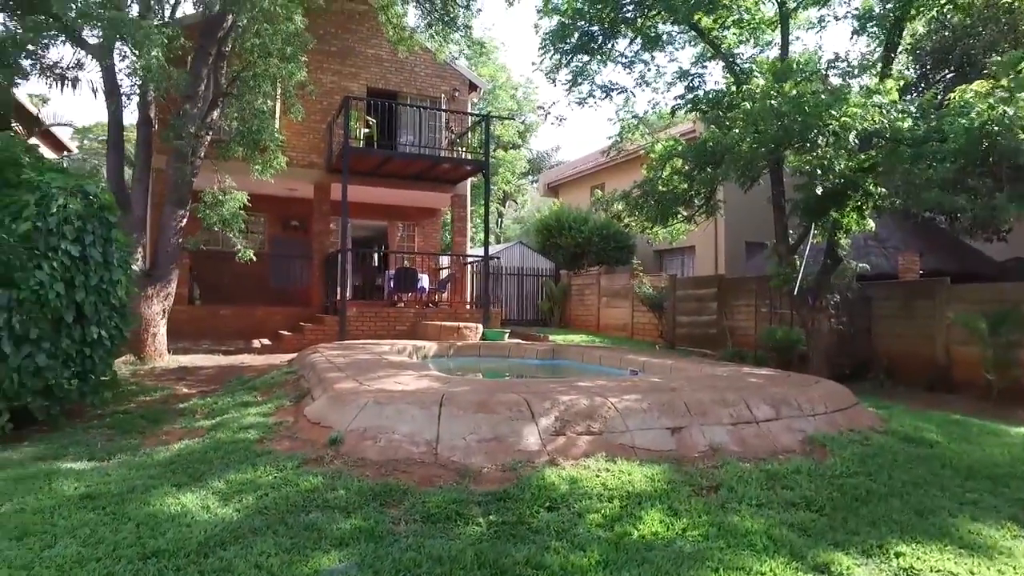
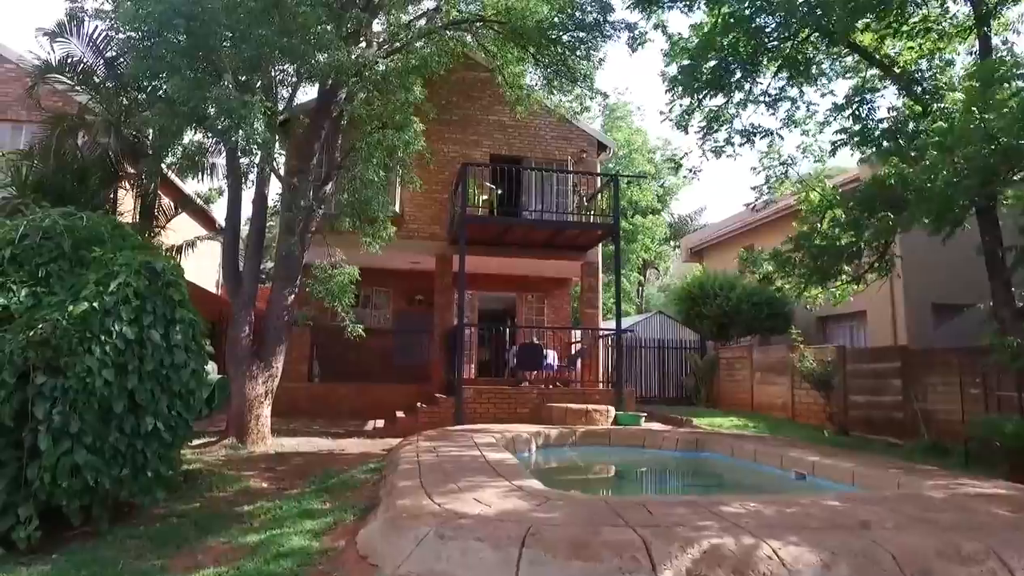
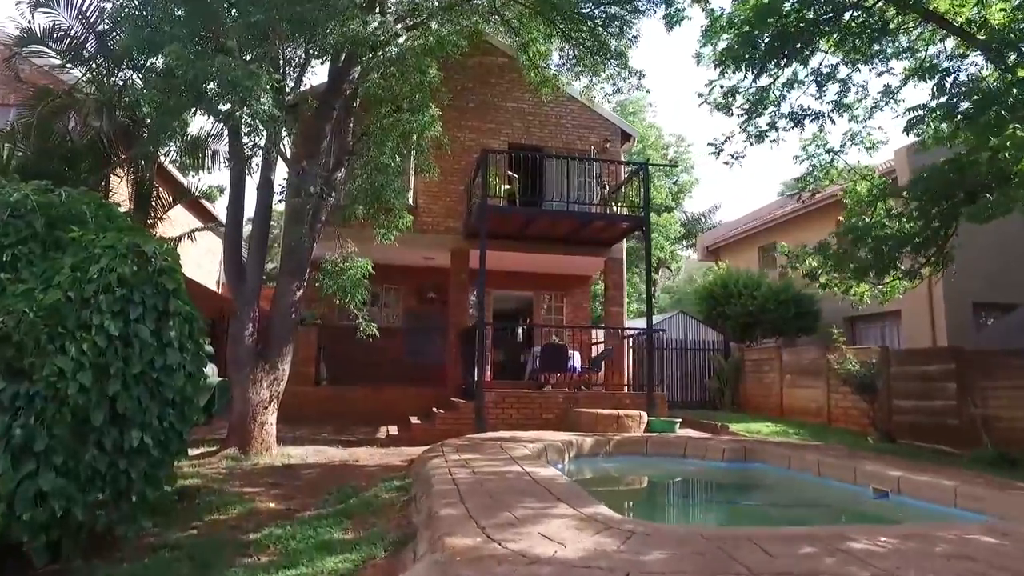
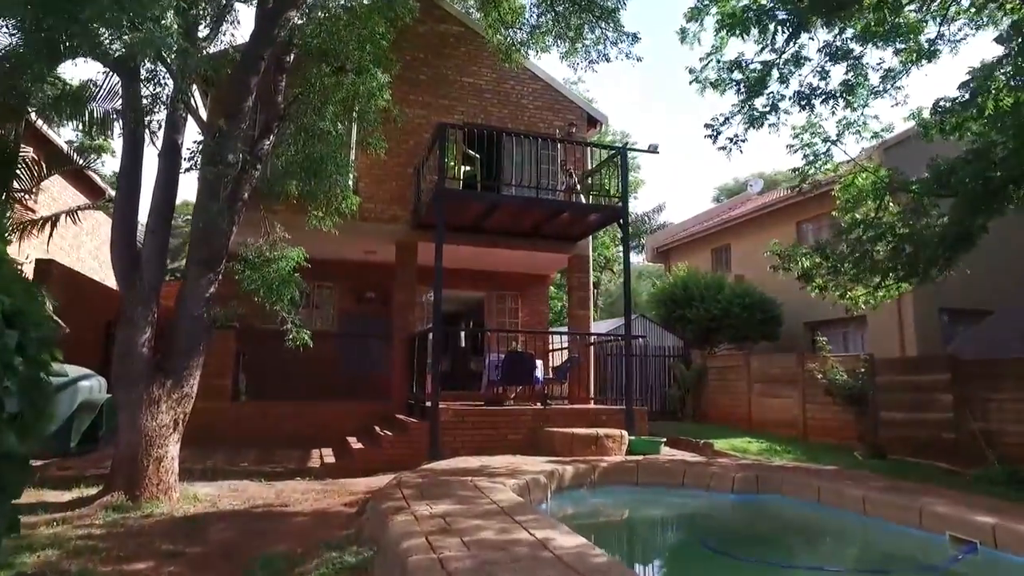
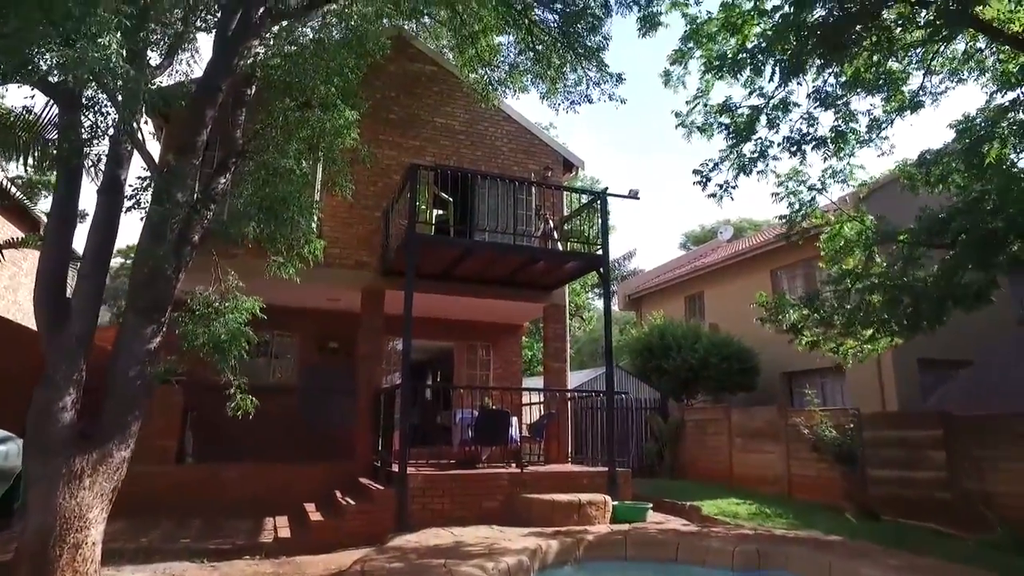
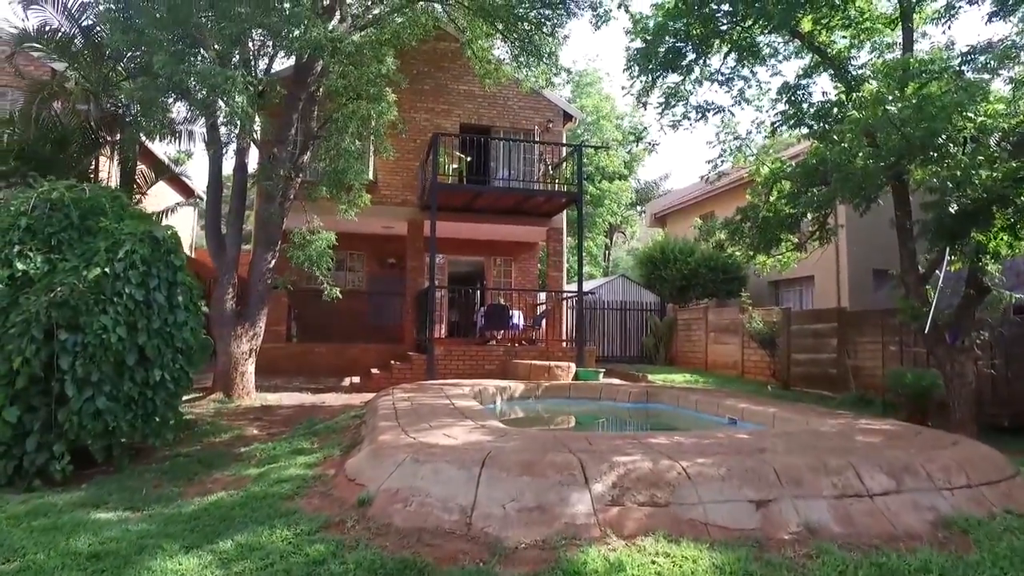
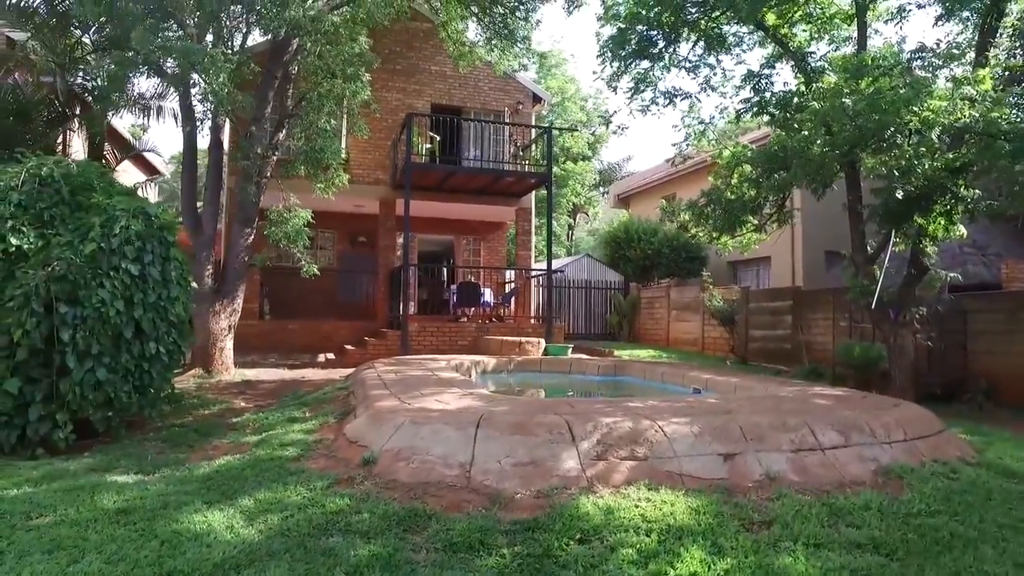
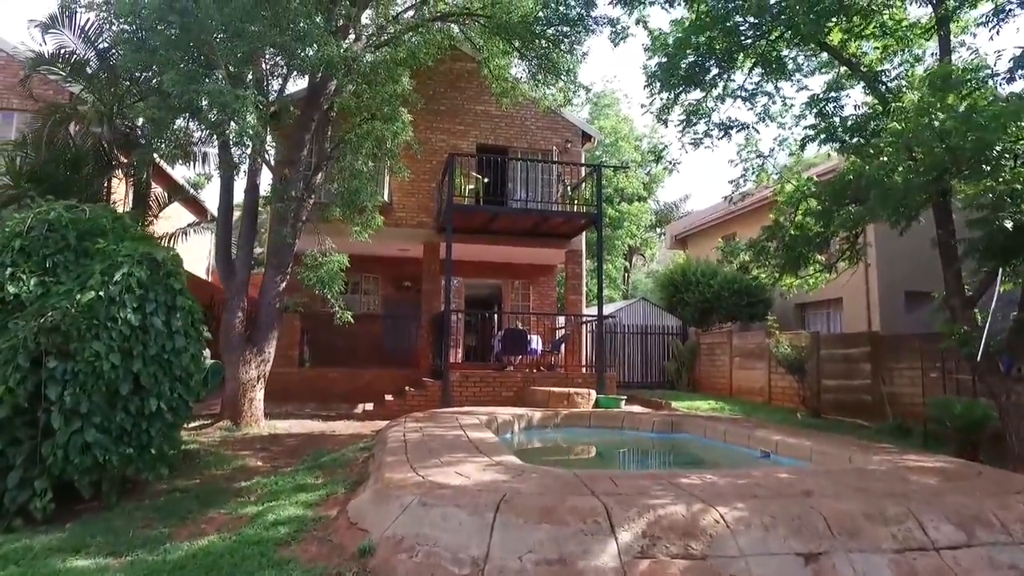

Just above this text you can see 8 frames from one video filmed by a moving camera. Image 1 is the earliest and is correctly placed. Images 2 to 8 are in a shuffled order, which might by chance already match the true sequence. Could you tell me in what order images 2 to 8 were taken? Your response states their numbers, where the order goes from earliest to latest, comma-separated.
7, 6, 8, 2, 3, 4, 5
